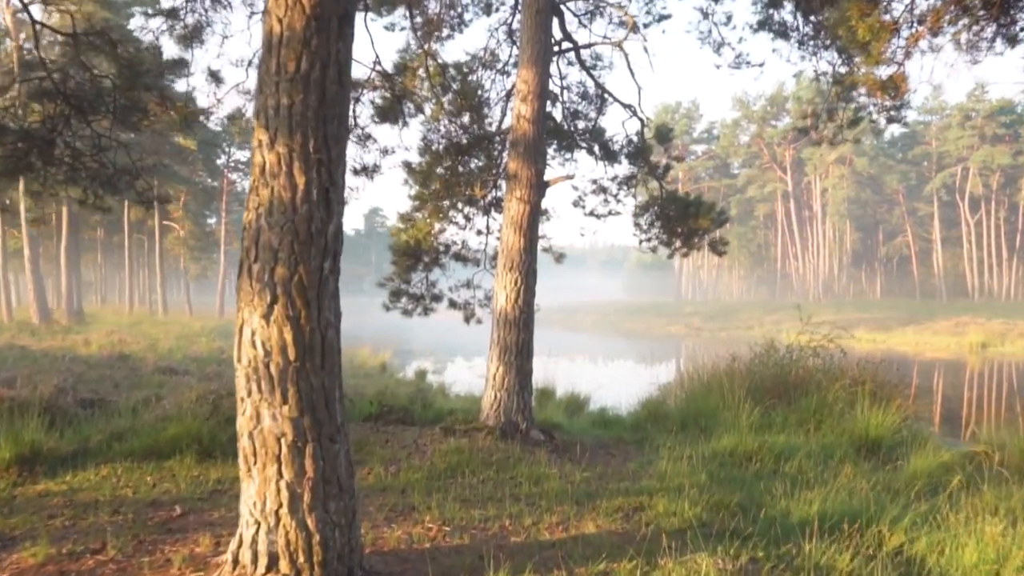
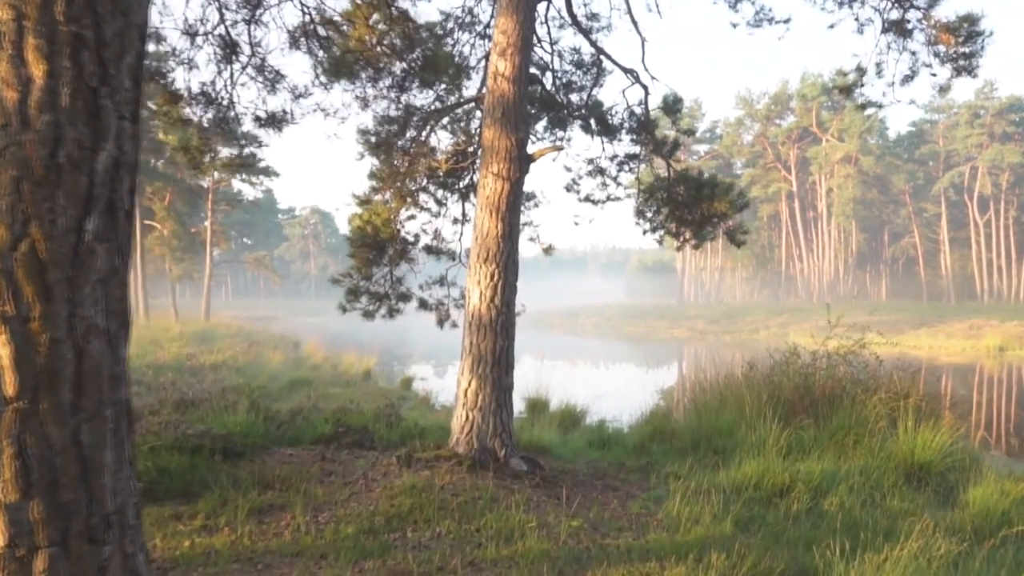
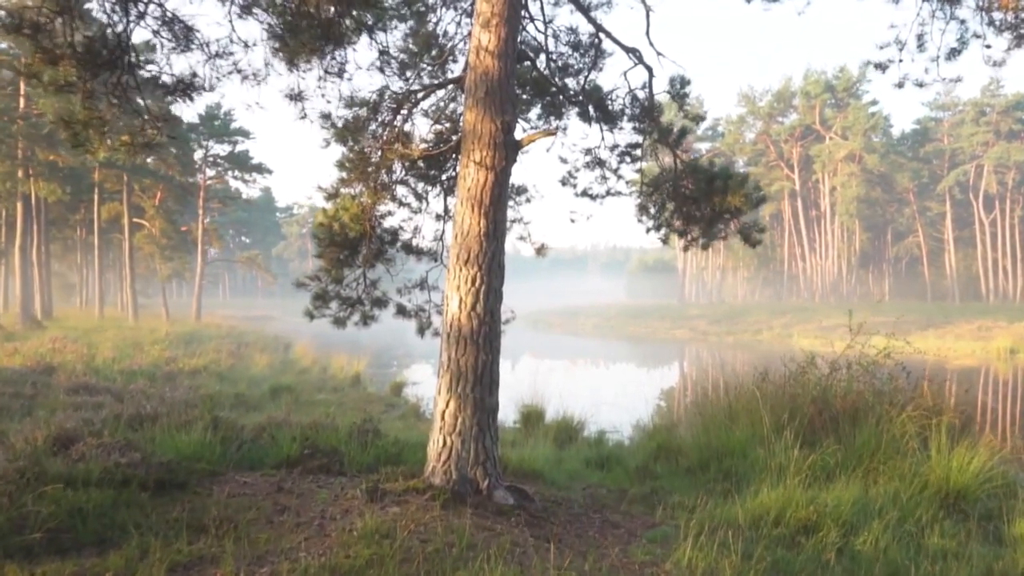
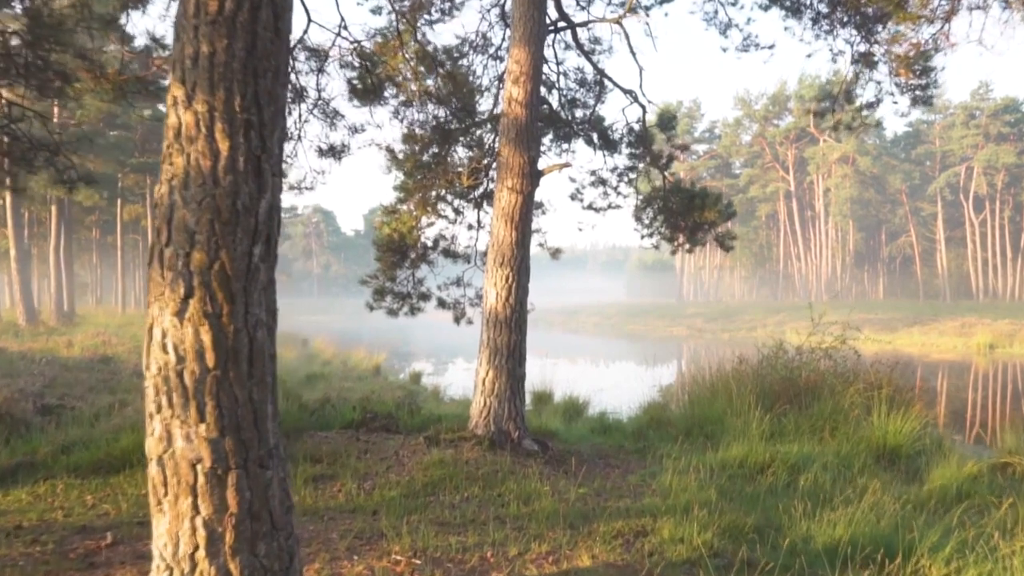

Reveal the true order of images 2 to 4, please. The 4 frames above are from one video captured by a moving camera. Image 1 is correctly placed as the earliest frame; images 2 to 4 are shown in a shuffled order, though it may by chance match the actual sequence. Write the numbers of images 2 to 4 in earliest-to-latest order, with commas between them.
4, 2, 3
